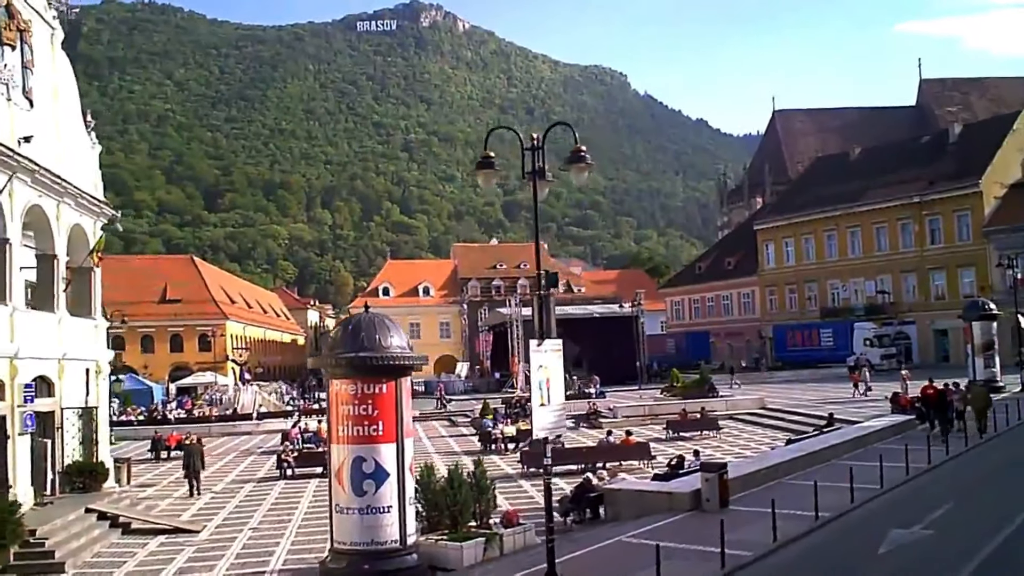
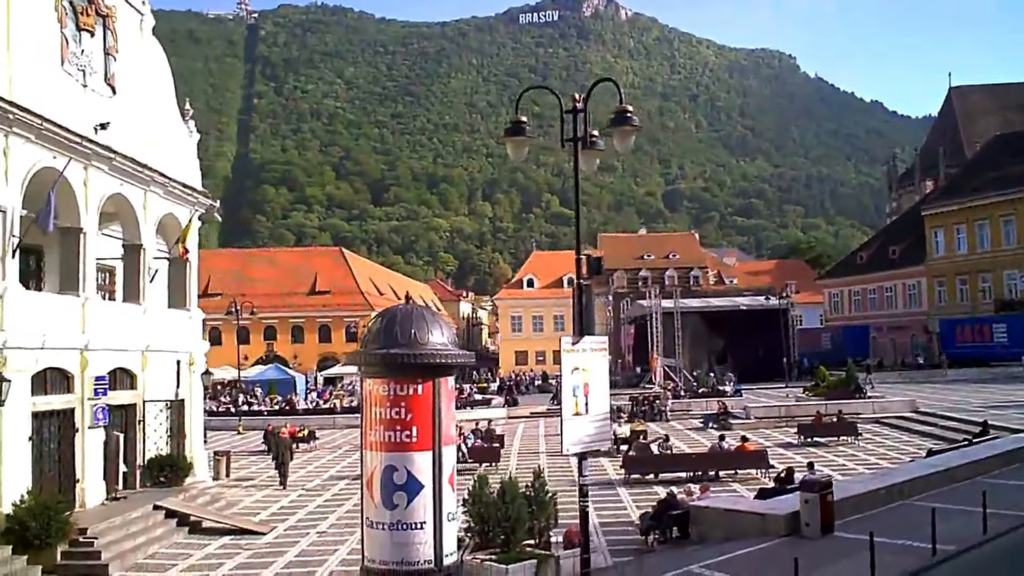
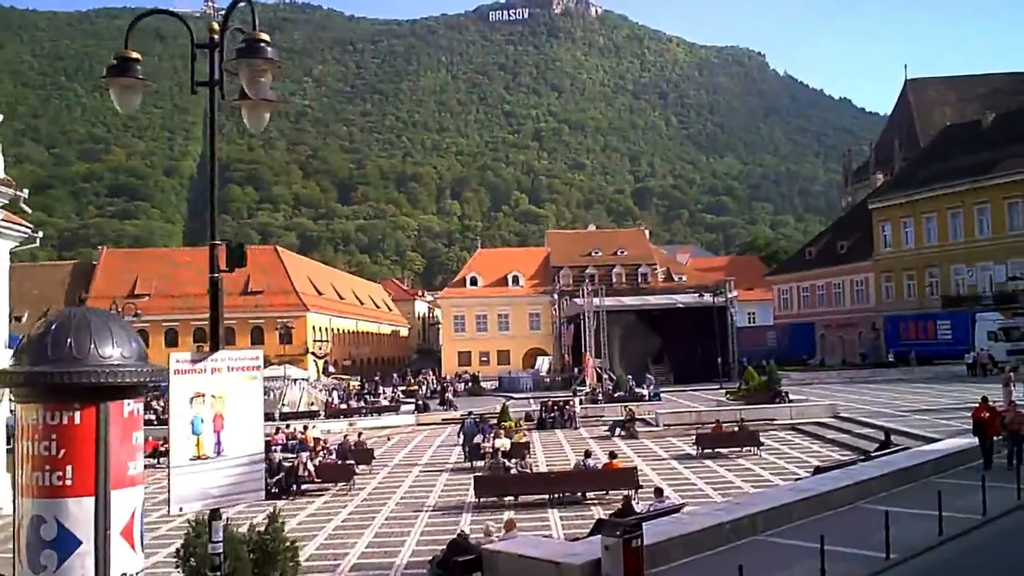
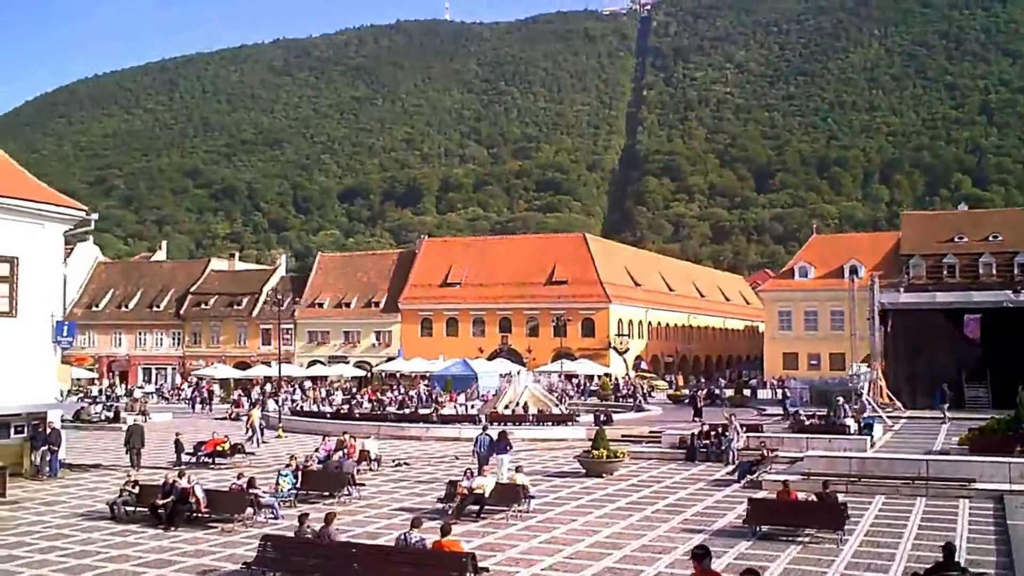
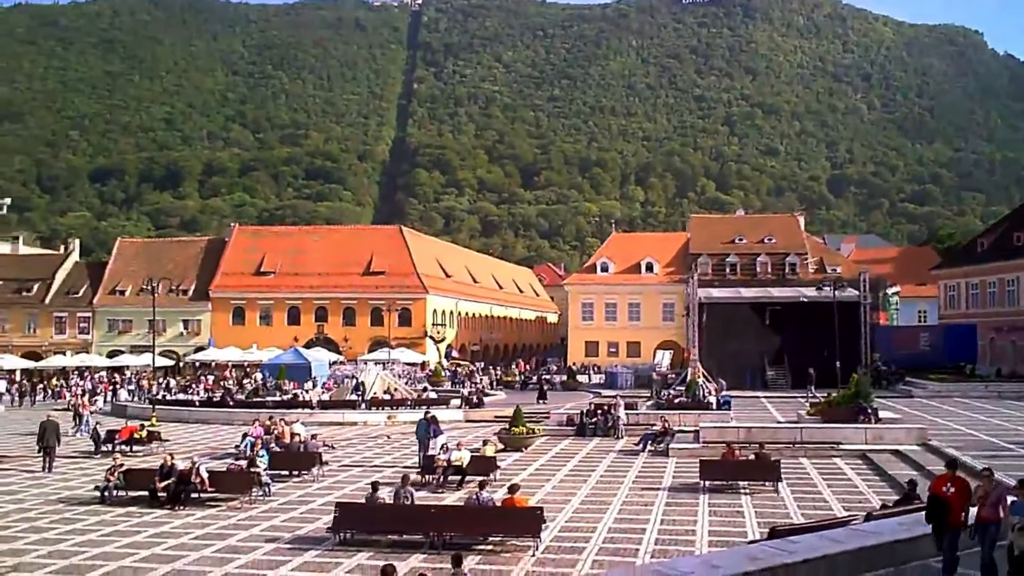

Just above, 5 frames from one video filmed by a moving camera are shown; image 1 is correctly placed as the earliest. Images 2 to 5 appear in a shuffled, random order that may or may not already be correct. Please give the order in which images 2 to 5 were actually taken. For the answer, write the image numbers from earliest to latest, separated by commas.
2, 3, 5, 4
